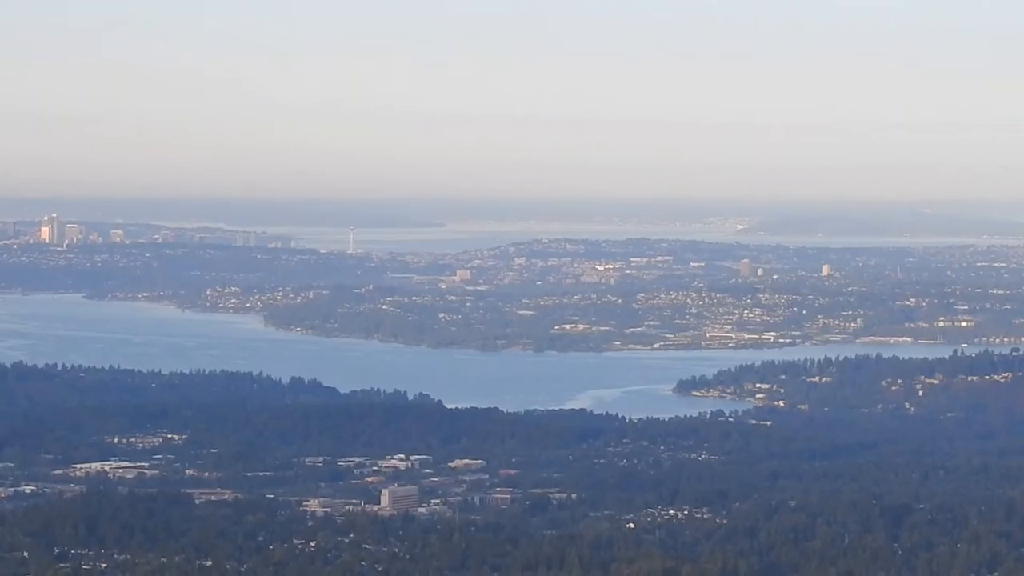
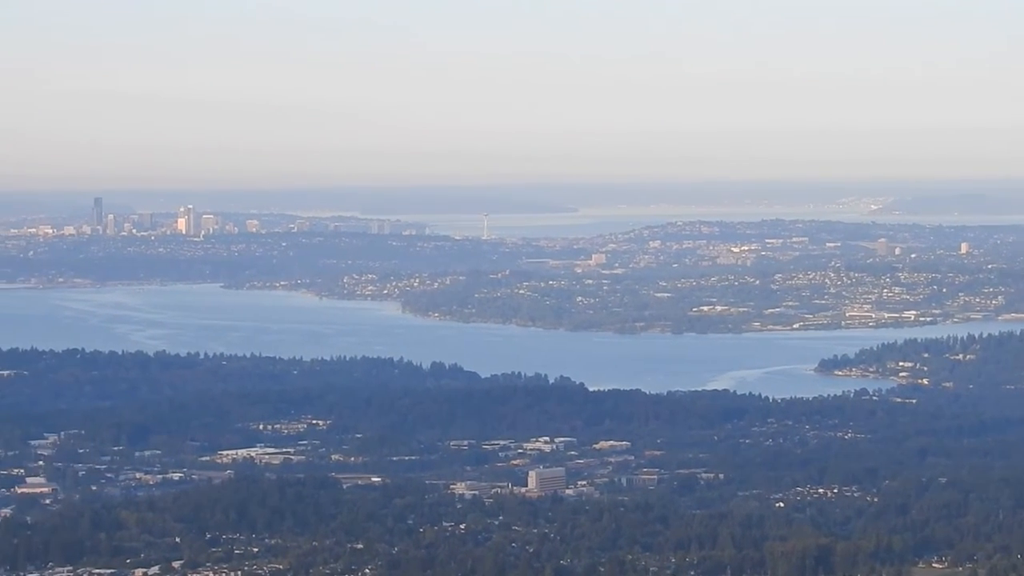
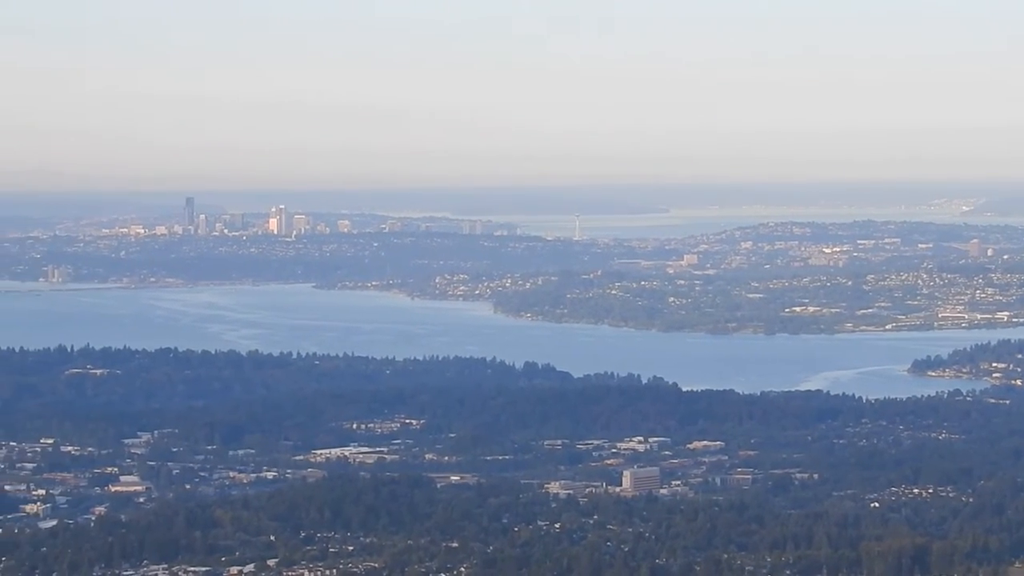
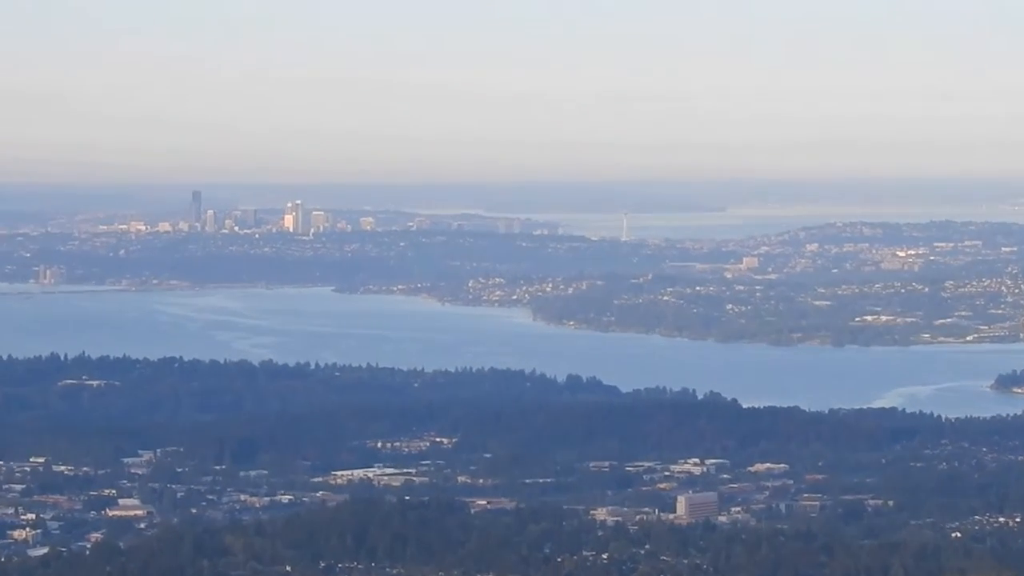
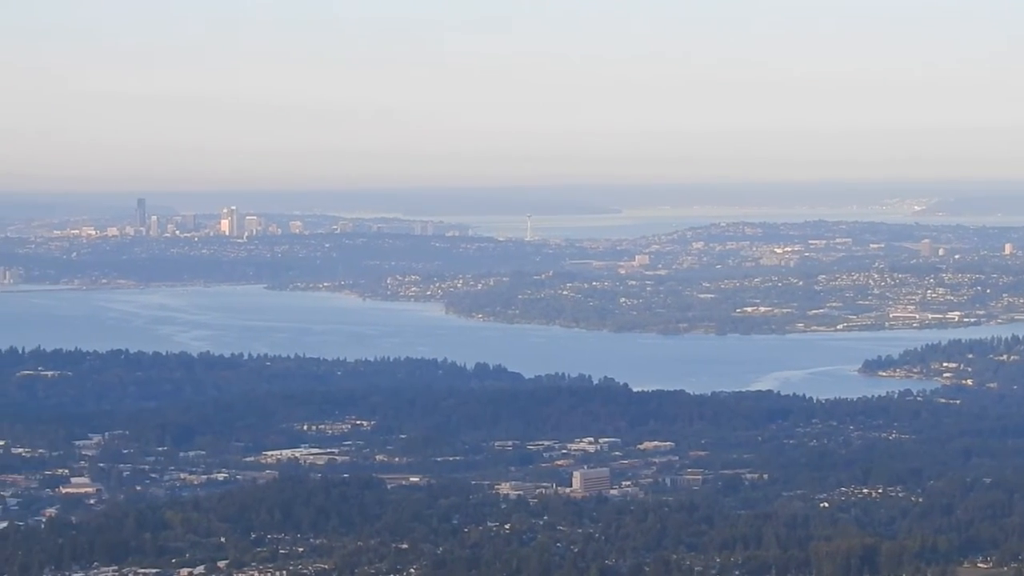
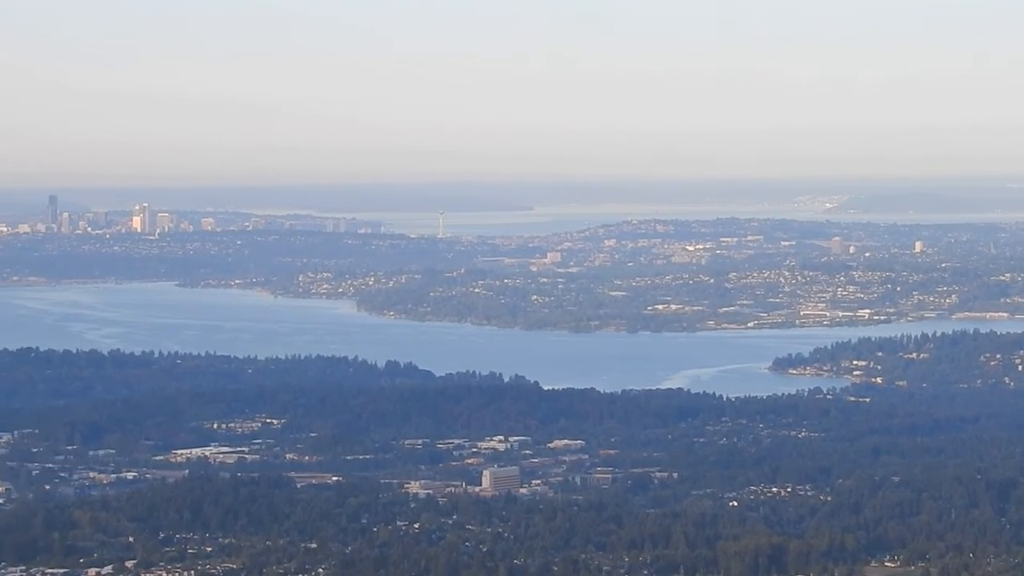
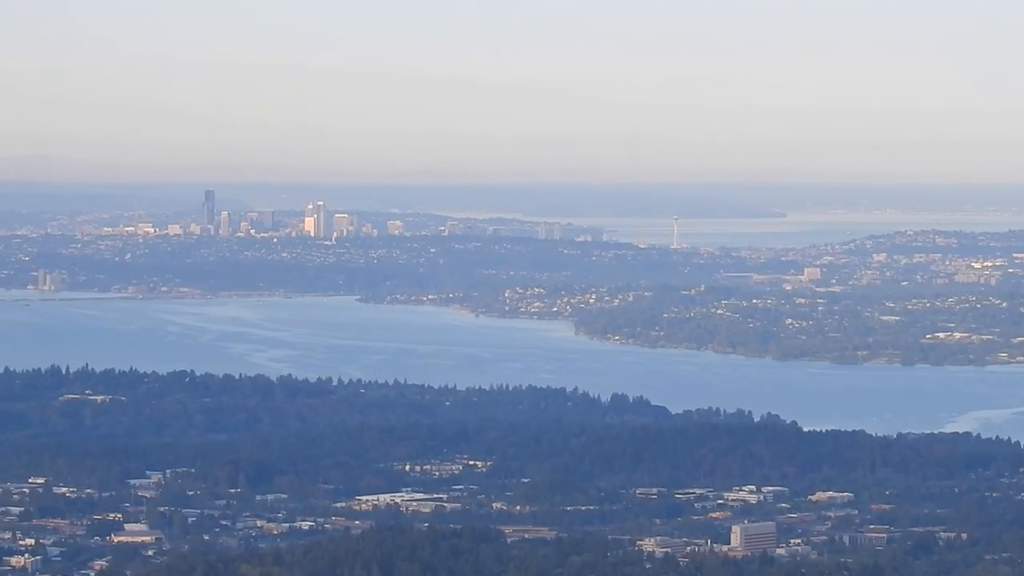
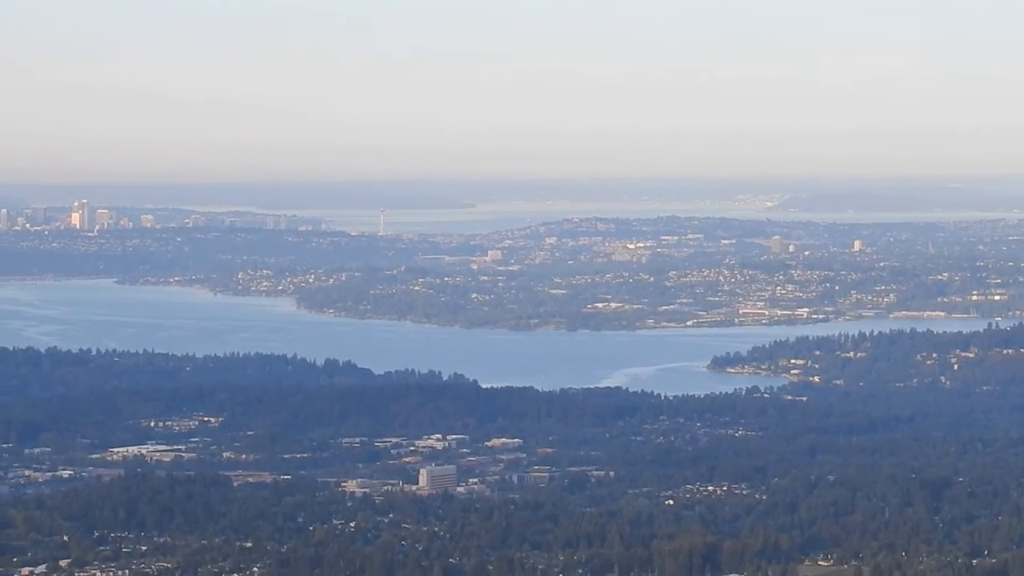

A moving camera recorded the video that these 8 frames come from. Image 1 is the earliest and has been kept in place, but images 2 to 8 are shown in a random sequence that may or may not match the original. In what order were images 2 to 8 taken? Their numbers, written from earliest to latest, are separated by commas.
8, 6, 2, 5, 3, 4, 7
